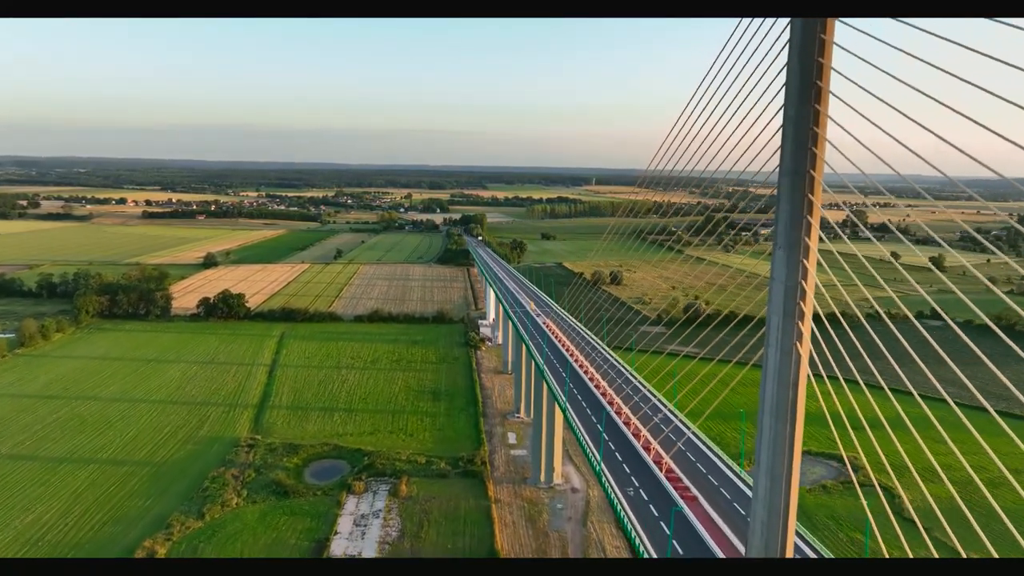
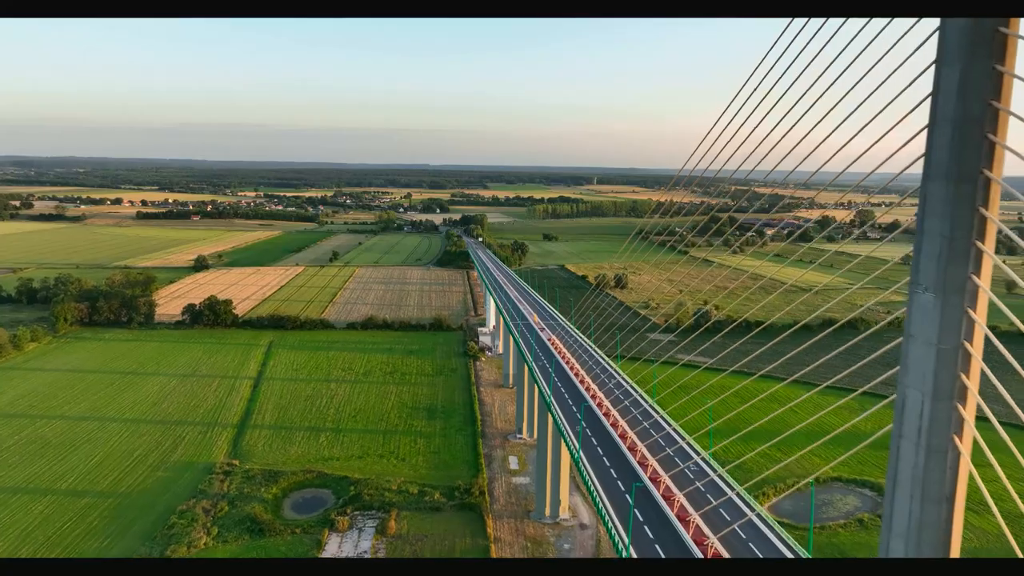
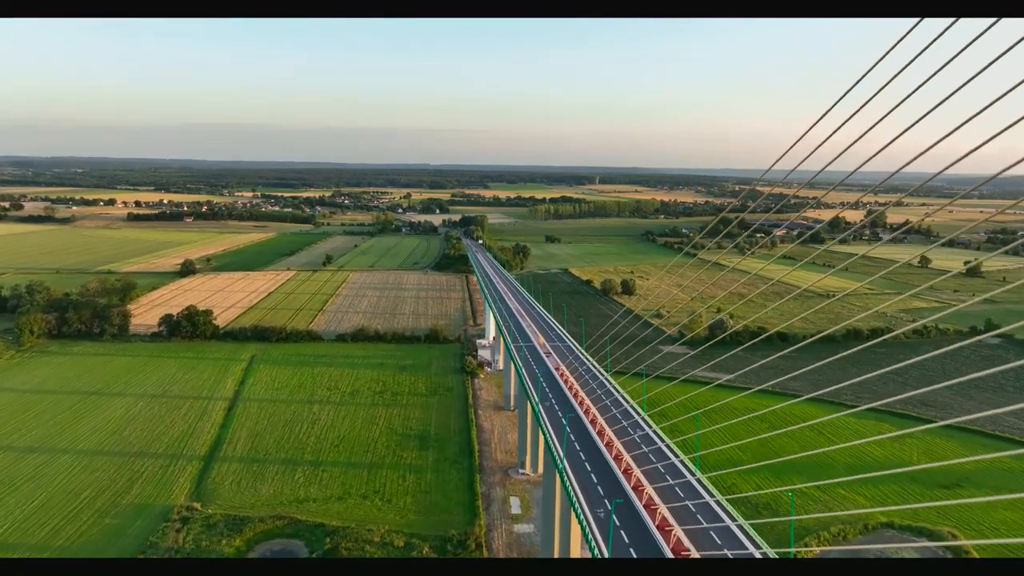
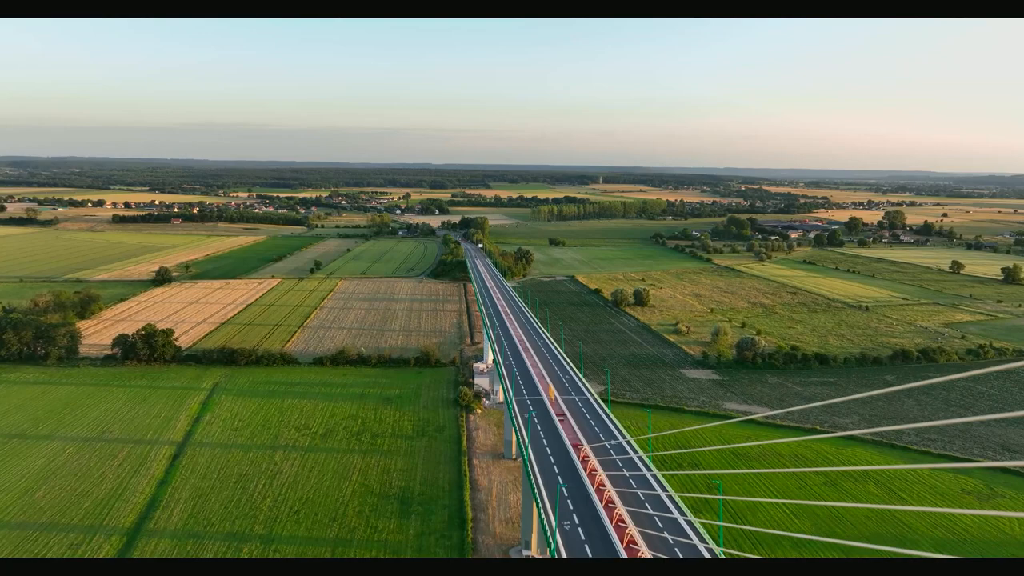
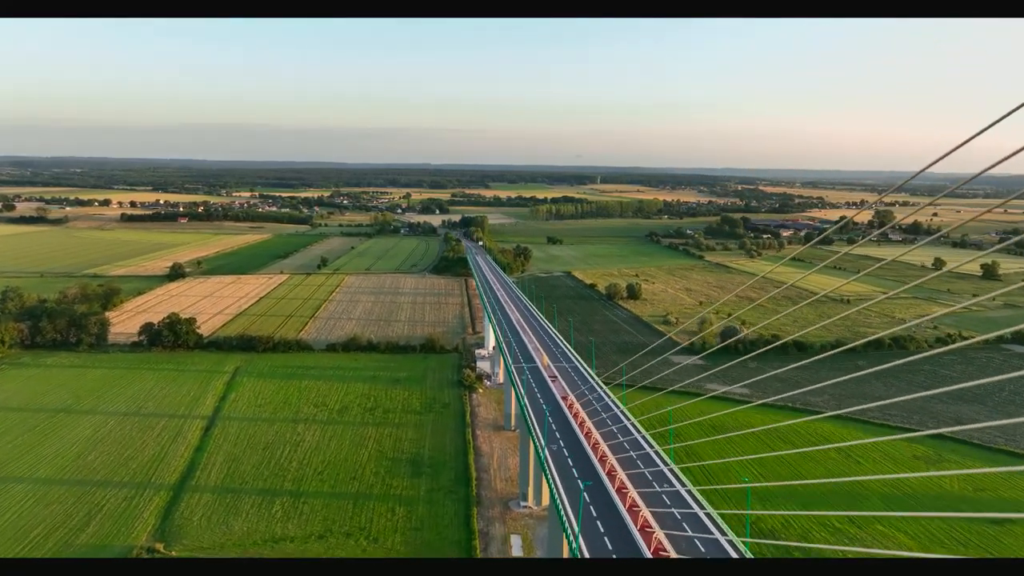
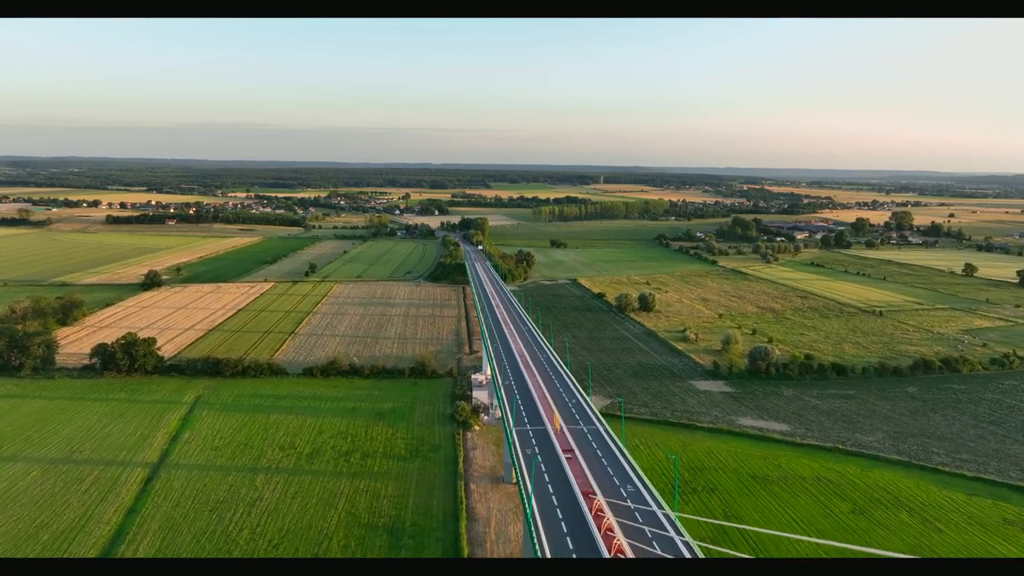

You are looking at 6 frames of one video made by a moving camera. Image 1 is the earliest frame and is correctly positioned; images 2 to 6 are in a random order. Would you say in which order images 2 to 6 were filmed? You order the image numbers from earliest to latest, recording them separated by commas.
2, 3, 5, 4, 6
